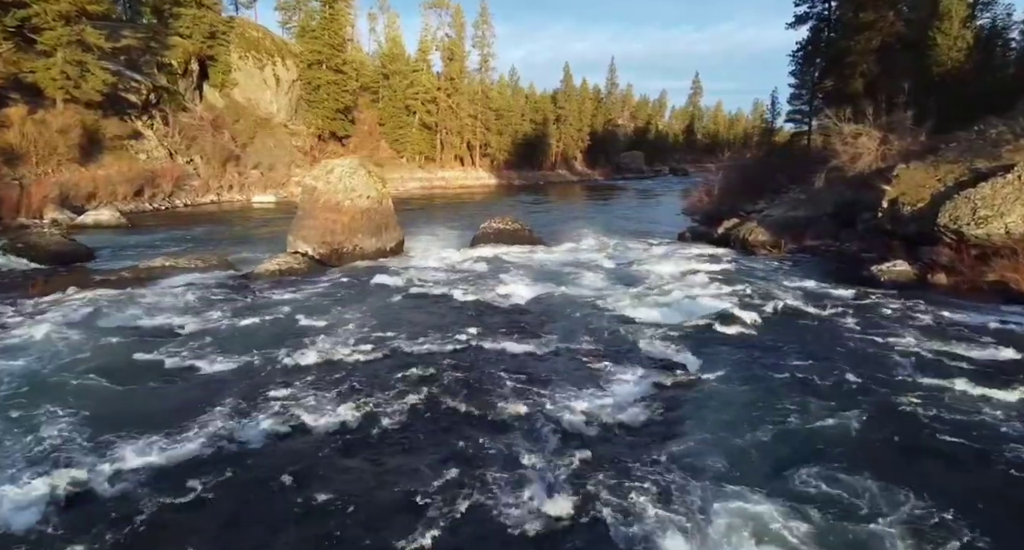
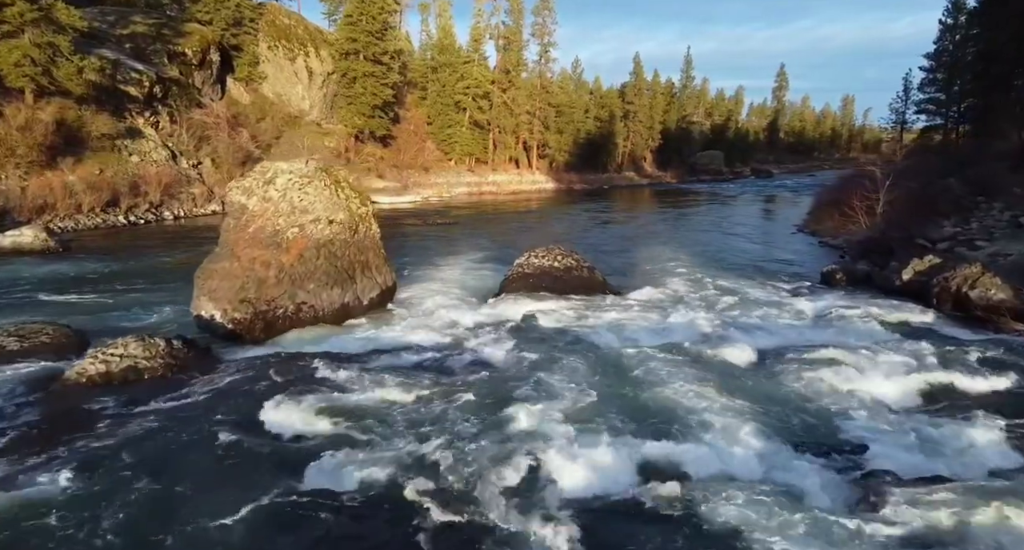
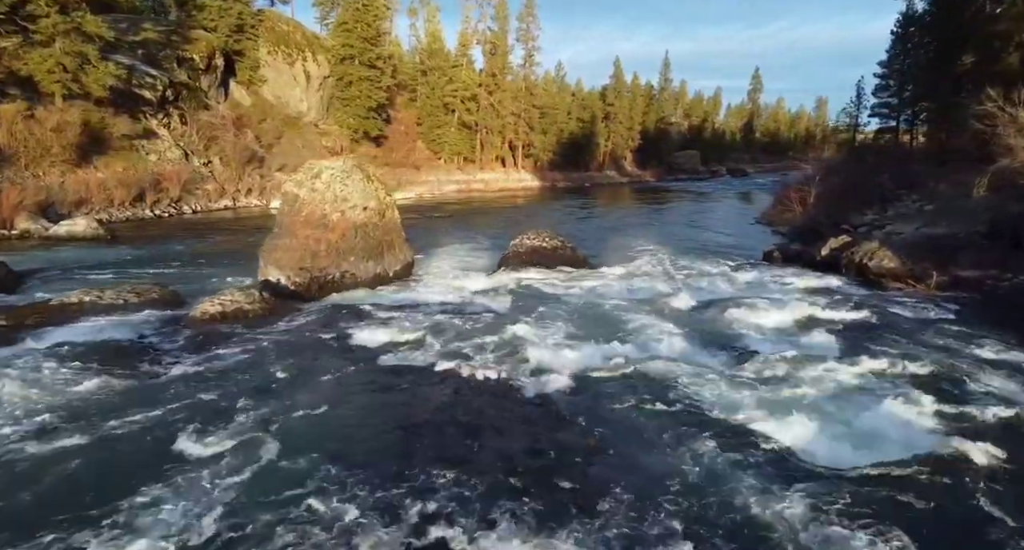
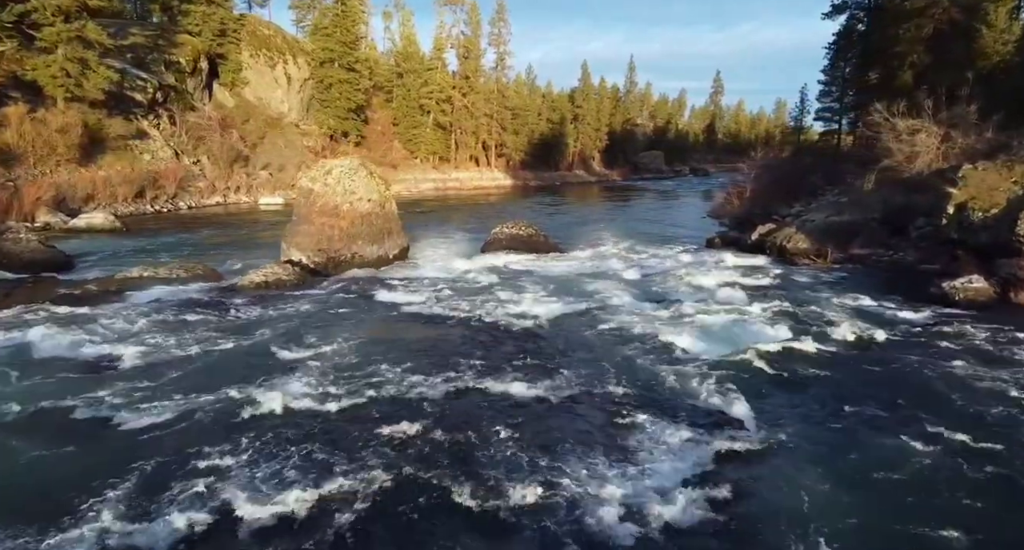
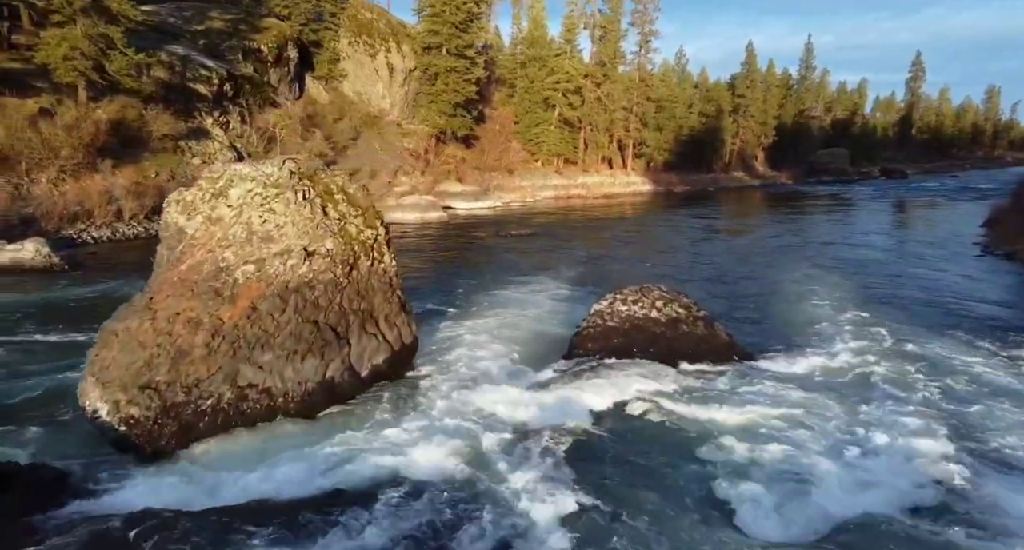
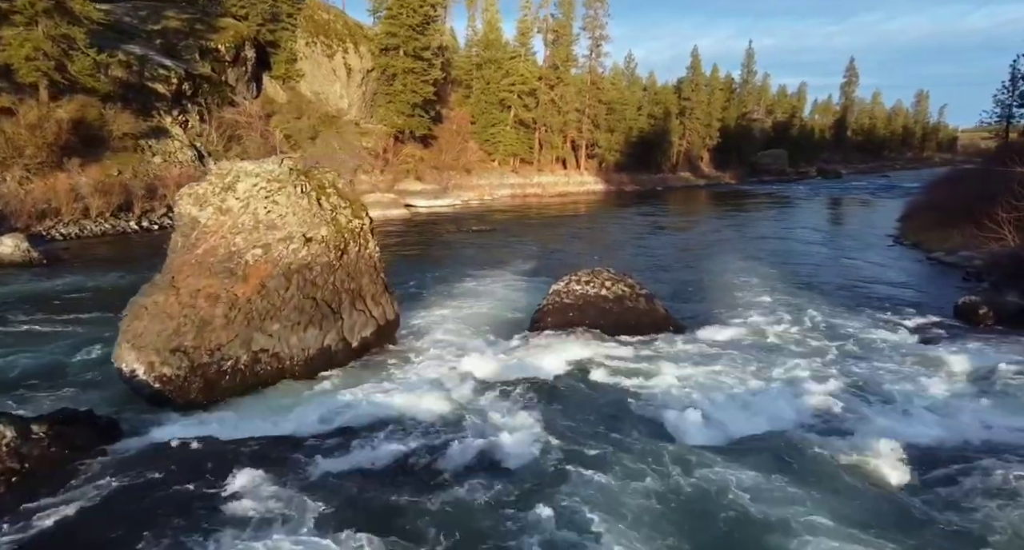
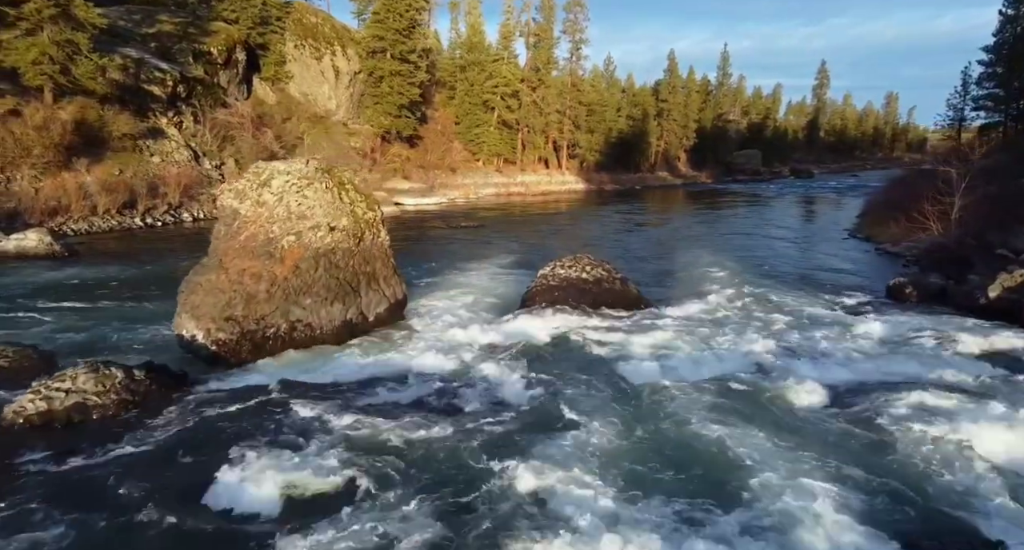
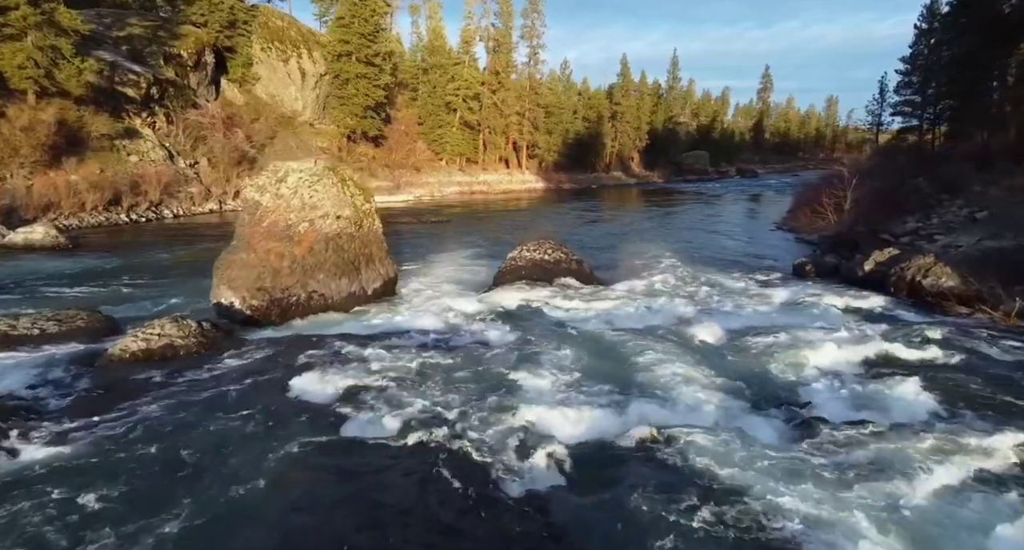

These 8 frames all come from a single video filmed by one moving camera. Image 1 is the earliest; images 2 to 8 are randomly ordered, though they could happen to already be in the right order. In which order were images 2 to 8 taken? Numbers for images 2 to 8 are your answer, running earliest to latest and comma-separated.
4, 3, 8, 2, 7, 6, 5
